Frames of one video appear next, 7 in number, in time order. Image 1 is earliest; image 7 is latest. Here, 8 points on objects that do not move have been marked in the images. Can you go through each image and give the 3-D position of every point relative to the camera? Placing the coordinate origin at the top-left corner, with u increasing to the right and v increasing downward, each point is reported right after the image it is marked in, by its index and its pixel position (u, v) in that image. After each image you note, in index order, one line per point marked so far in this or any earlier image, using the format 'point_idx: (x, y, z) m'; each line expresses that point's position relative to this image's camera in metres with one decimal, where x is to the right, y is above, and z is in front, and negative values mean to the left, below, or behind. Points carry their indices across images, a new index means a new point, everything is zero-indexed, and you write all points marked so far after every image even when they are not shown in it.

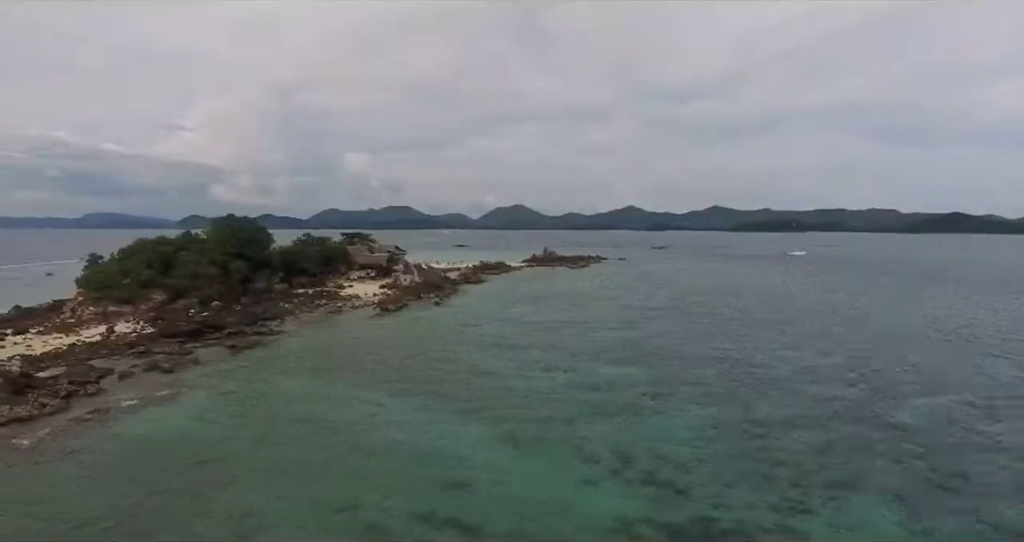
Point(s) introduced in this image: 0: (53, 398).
0: (-14.6, -4.1, +19.7) m
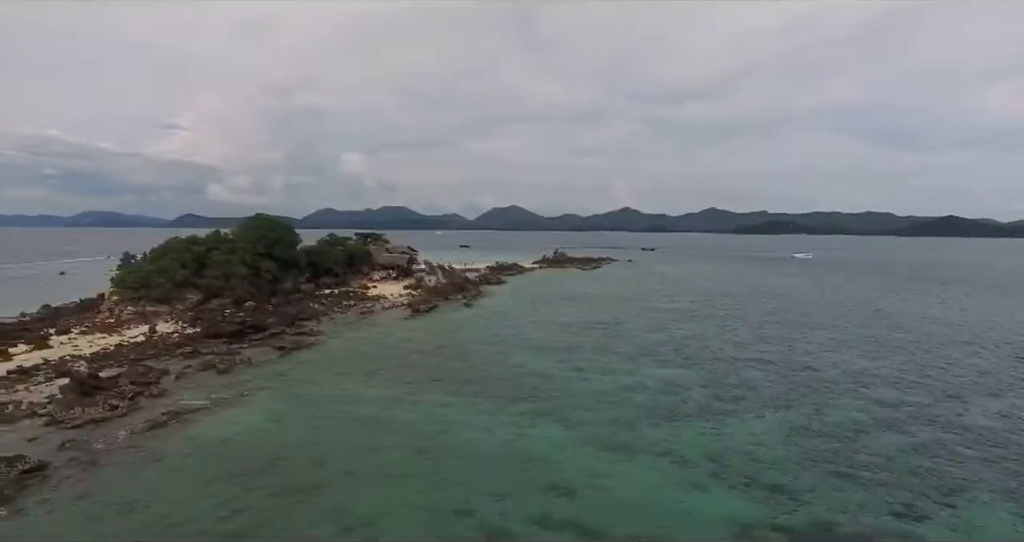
0: (-12.3, -4.1, +19.4) m
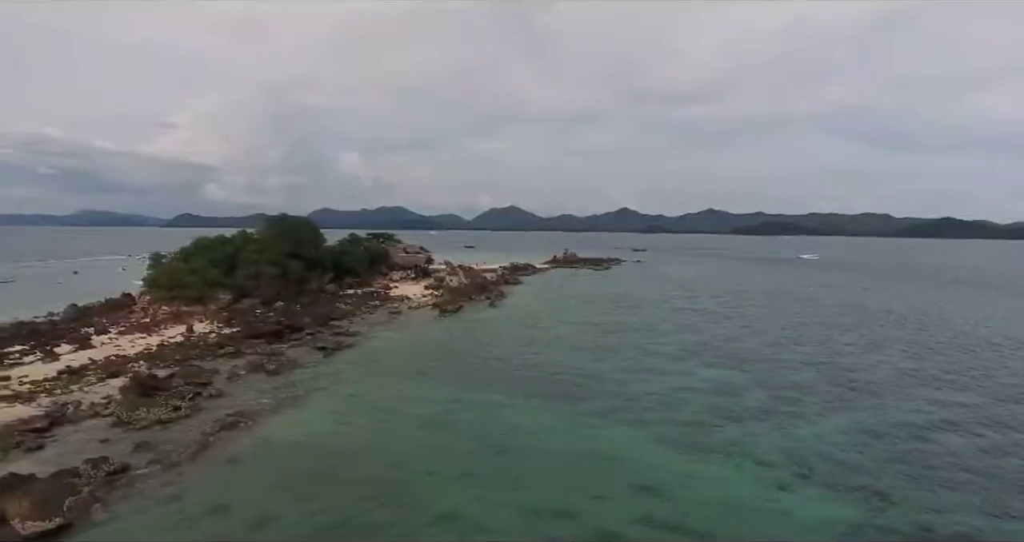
0: (-10.3, -4.1, +19.3) m
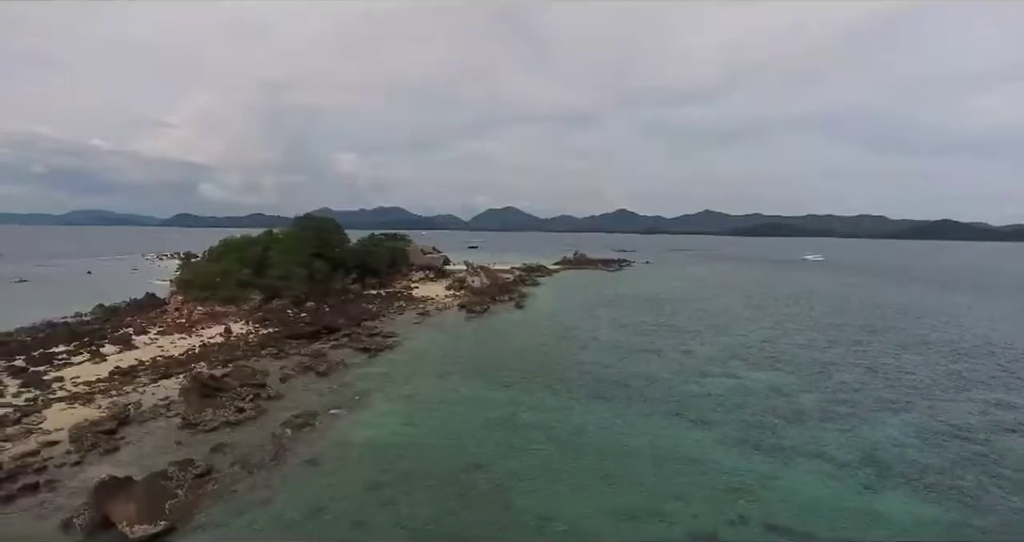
0: (-8.3, -4.1, +19.1) m
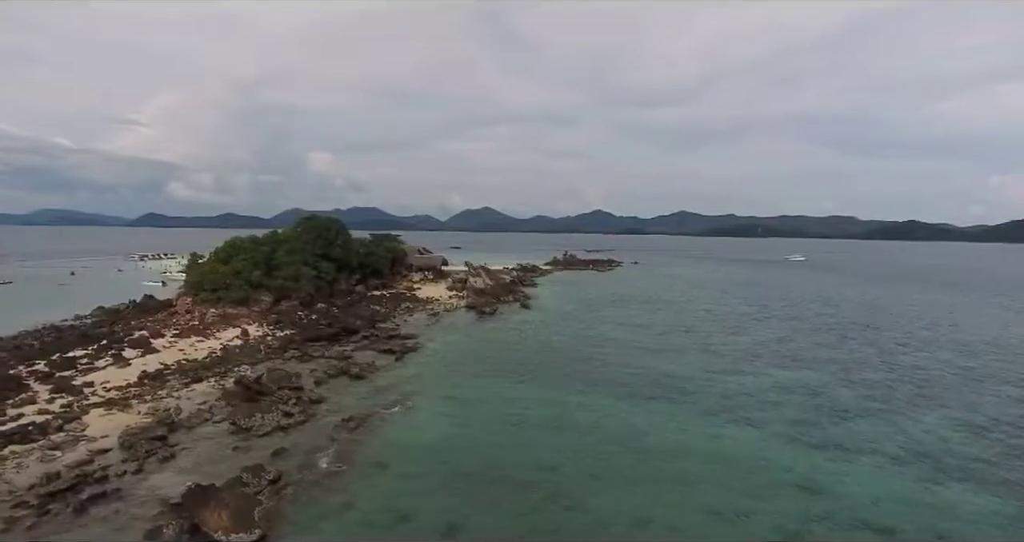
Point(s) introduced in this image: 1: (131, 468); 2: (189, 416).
0: (-6.8, -4.1, +18.8) m
1: (-8.9, -4.6, +14.3) m
2: (-9.3, -4.2, +17.6) m
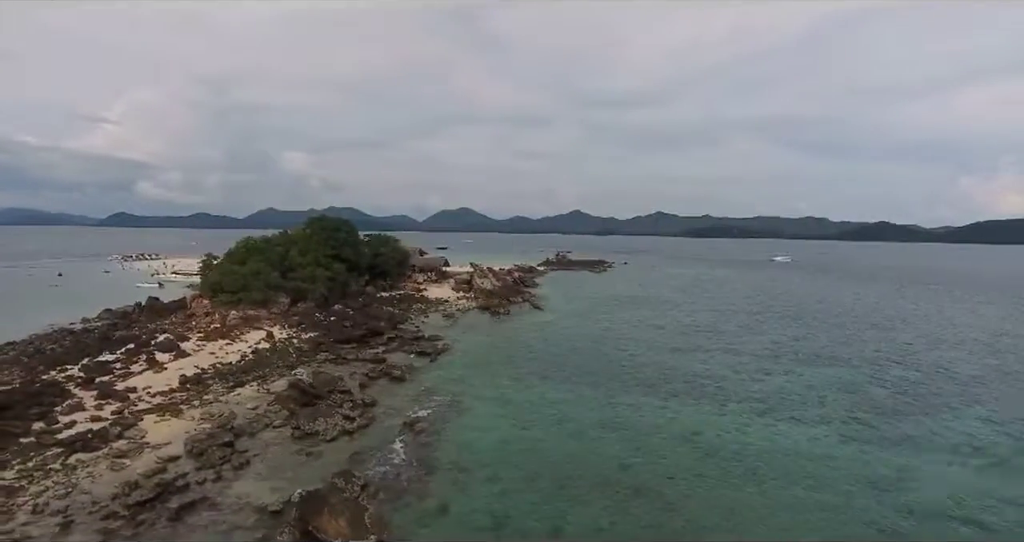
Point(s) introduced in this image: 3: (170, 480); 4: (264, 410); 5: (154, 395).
0: (-5.0, -4.1, +18.5) m
1: (-6.9, -4.6, +13.9) m
2: (-7.4, -4.2, +17.2) m
3: (-7.6, -4.6, +13.6) m
4: (-7.4, -4.1, +18.2) m
5: (-11.3, -3.9, +19.3) m
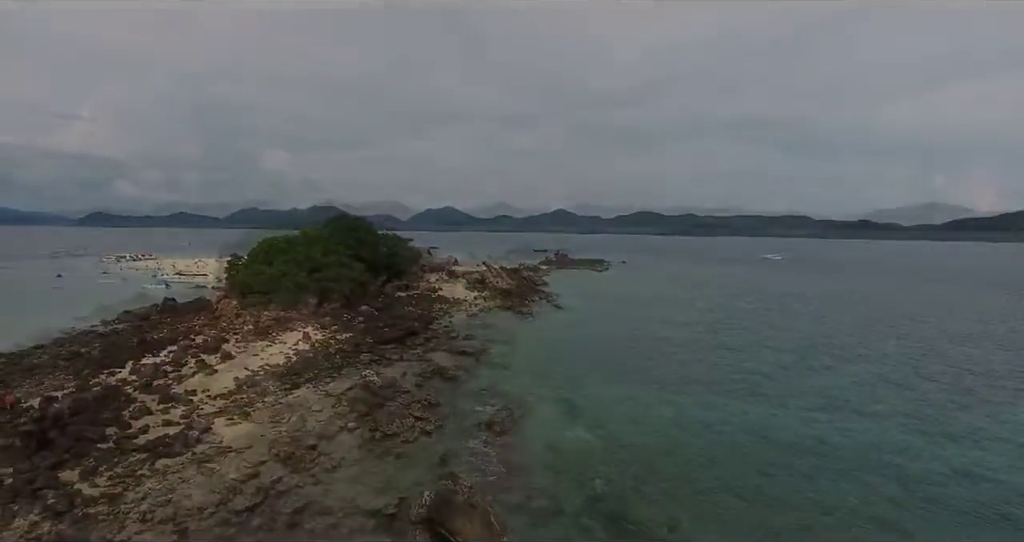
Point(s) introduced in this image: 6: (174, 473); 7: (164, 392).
0: (-2.8, -4.1, +18.3) m
1: (-4.6, -4.6, +13.7) m
2: (-5.3, -4.2, +17.0) m
3: (-5.3, -4.6, +13.3) m
4: (-5.3, -4.1, +17.9) m
5: (-9.2, -3.9, +18.9) m
6: (-7.6, -4.5, +13.7) m
7: (-10.6, -3.7, +18.6) m
